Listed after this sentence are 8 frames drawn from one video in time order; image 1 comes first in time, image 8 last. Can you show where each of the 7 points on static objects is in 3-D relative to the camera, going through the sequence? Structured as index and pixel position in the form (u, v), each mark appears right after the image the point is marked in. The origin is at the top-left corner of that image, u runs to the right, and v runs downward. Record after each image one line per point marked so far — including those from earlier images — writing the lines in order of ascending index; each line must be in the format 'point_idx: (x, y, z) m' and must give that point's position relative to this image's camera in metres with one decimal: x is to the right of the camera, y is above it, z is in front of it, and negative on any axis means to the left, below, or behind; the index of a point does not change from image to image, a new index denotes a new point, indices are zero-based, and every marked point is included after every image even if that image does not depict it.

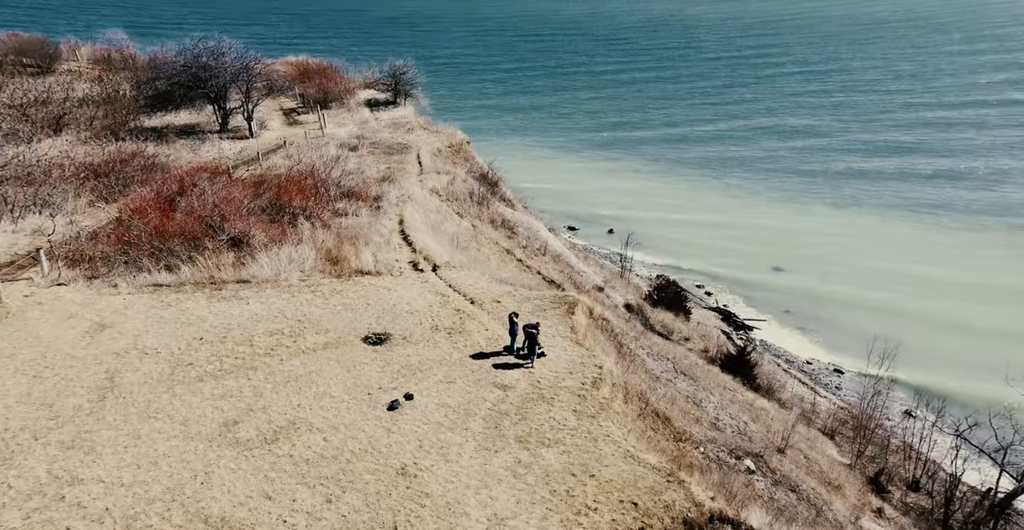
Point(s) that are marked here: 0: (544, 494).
0: (+0.6, -3.9, +10.8) m
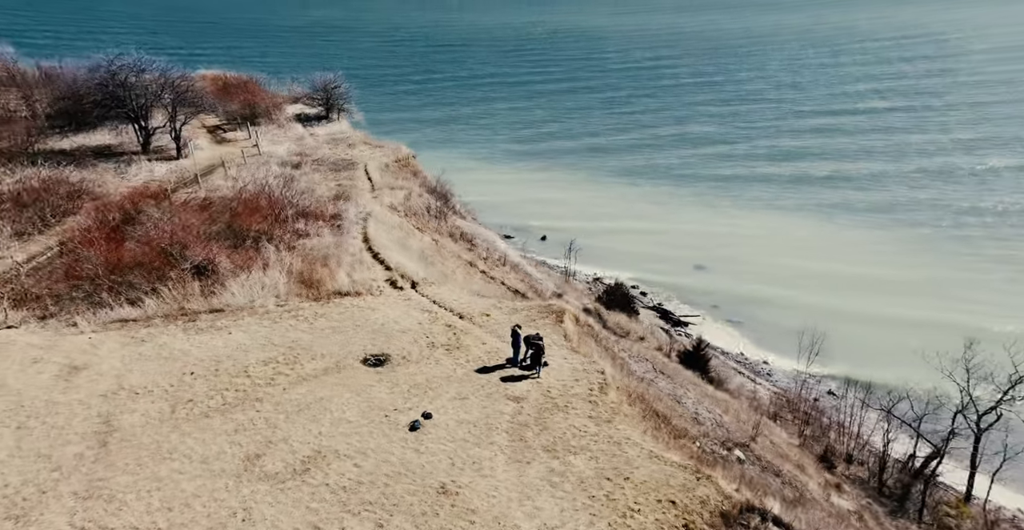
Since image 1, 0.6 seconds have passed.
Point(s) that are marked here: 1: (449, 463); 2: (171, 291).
0: (+1.3, -4.1, +11.3) m
1: (-1.2, -3.7, +12.2) m
2: (-9.9, -0.8, +19.0) m
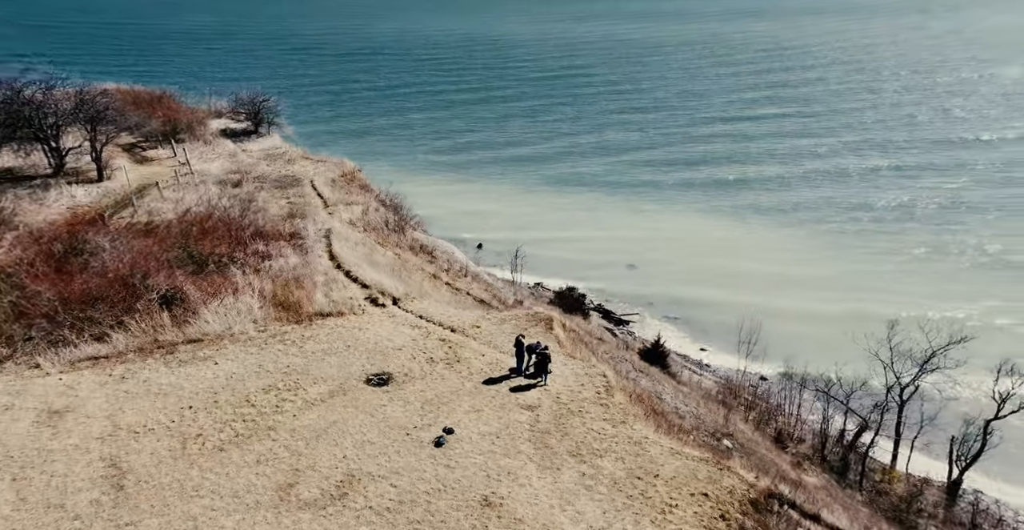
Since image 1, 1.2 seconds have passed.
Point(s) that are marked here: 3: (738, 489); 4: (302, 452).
0: (+2.1, -4.3, +11.8) m
1: (-0.5, -4.0, +12.4) m
2: (-10.2, -1.6, +18.0) m
3: (+4.3, -4.2, +12.2) m
4: (-4.1, -3.7, +13.0) m
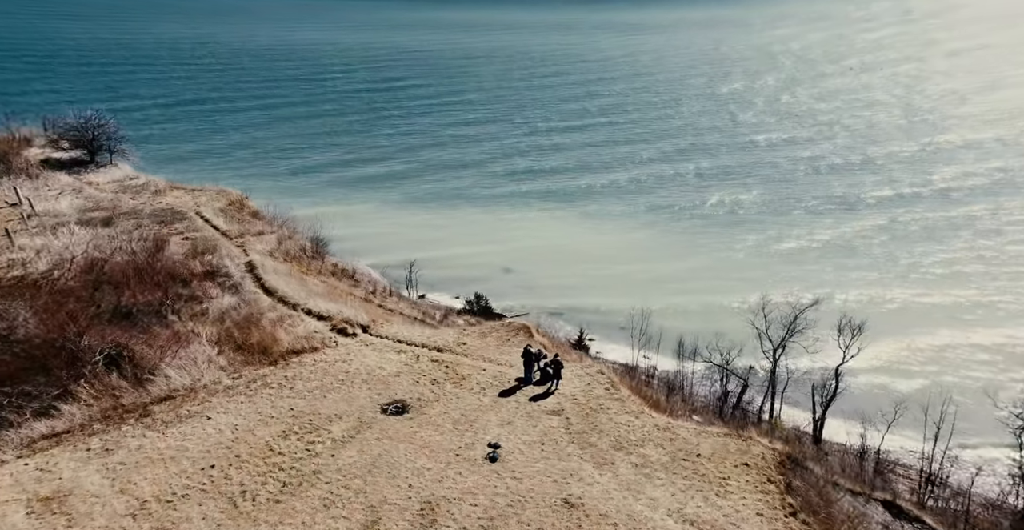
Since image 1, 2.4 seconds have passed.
0: (+3.5, -4.3, +13.1) m
1: (+0.8, -4.3, +13.0) m
2: (-10.2, -3.0, +15.9) m
3: (+5.5, -4.1, +14.1) m
4: (-2.8, -4.3, +12.6) m
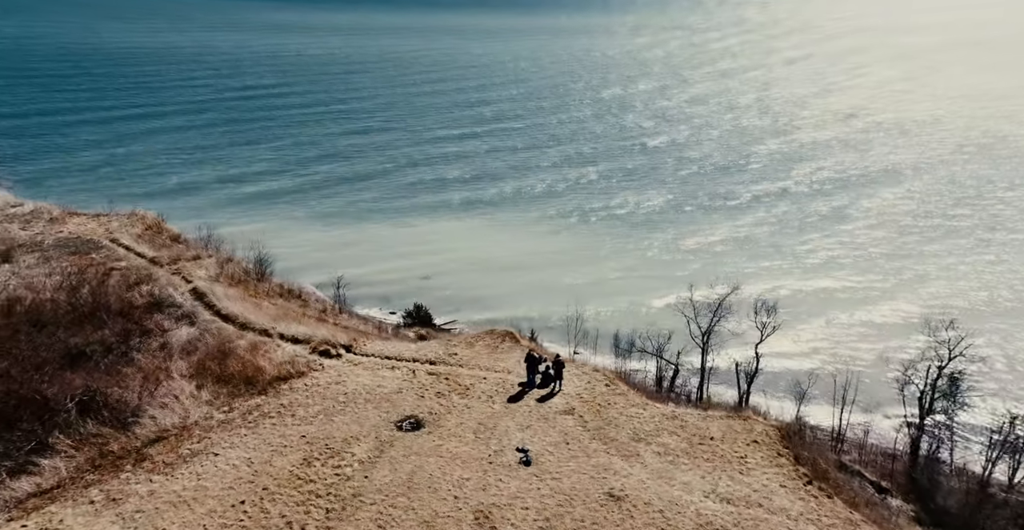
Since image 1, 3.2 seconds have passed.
0: (+4.2, -4.3, +14.1) m
1: (+1.6, -4.4, +13.5) m
2: (-9.8, -3.8, +14.5) m
3: (+6.0, -3.9, +15.4) m
4: (-1.9, -4.6, +12.6) m
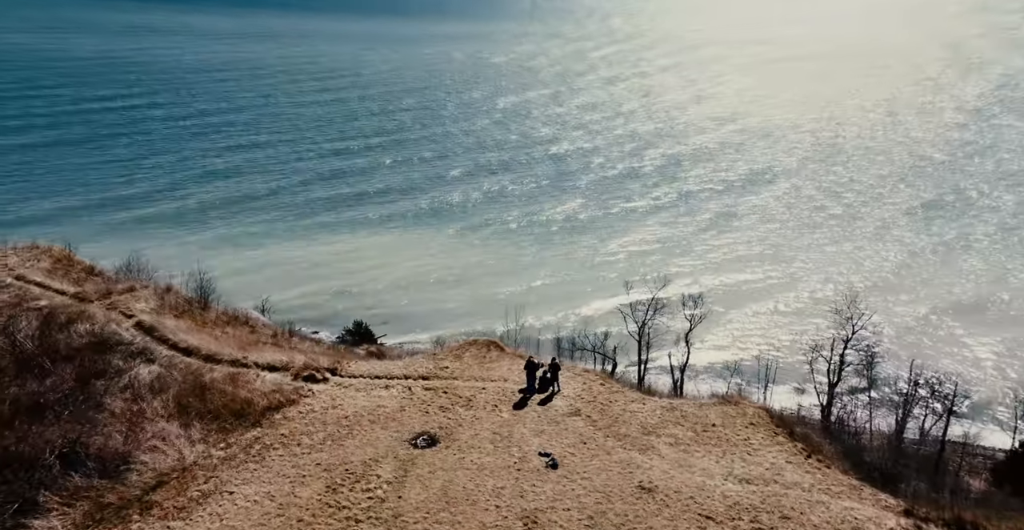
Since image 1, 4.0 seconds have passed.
0: (+4.7, -4.2, +15.0) m
1: (+2.2, -4.5, +14.1) m
2: (-9.2, -4.6, +13.3) m
3: (+6.3, -3.7, +16.6) m
4: (-1.0, -4.9, +12.6) m
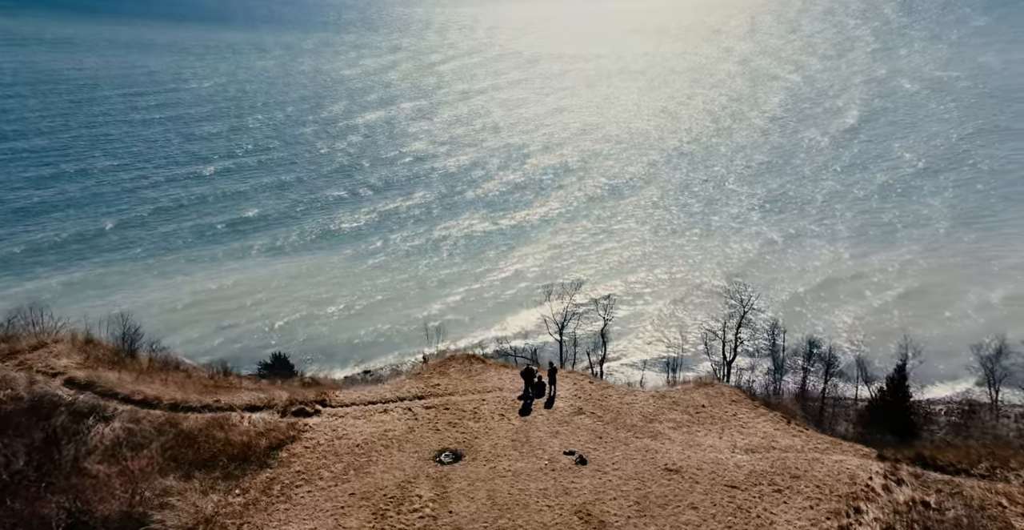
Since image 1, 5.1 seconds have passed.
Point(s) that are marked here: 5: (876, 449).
0: (+5.2, -4.1, +16.7) m
1: (+3.0, -4.5, +15.2) m
2: (-8.0, -5.5, +12.0) m
3: (+6.3, -3.6, +18.6) m
4: (+0.2, -5.2, +13.1) m
5: (+9.0, -4.6, +16.3) m
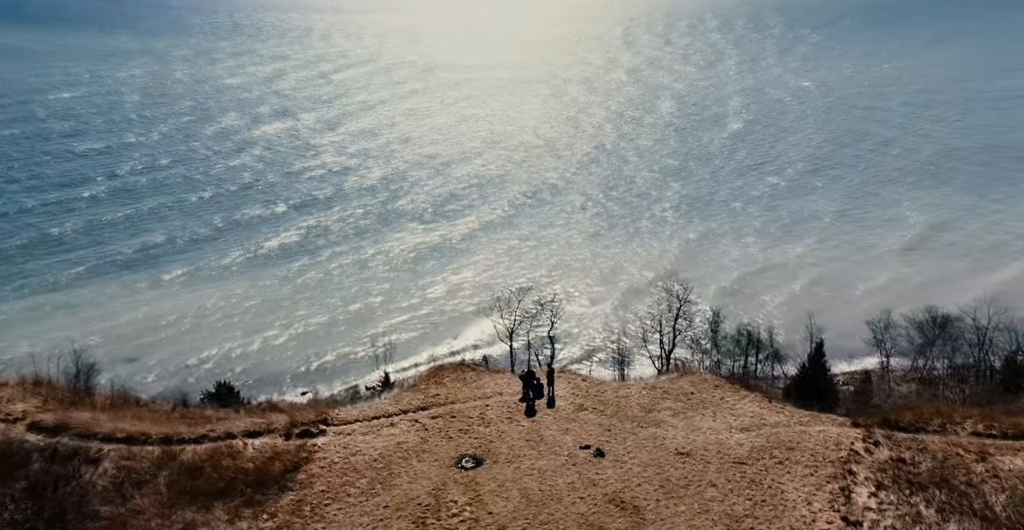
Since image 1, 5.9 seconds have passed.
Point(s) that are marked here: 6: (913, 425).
0: (+5.4, -4.0, +18.1) m
1: (+3.4, -4.5, +16.3) m
2: (-6.9, -6.1, +11.6) m
3: (+6.2, -3.4, +20.1) m
4: (+1.0, -5.3, +13.8) m
5: (+9.3, -4.2, +18.2) m
6: (+10.8, -4.3, +17.6) m
